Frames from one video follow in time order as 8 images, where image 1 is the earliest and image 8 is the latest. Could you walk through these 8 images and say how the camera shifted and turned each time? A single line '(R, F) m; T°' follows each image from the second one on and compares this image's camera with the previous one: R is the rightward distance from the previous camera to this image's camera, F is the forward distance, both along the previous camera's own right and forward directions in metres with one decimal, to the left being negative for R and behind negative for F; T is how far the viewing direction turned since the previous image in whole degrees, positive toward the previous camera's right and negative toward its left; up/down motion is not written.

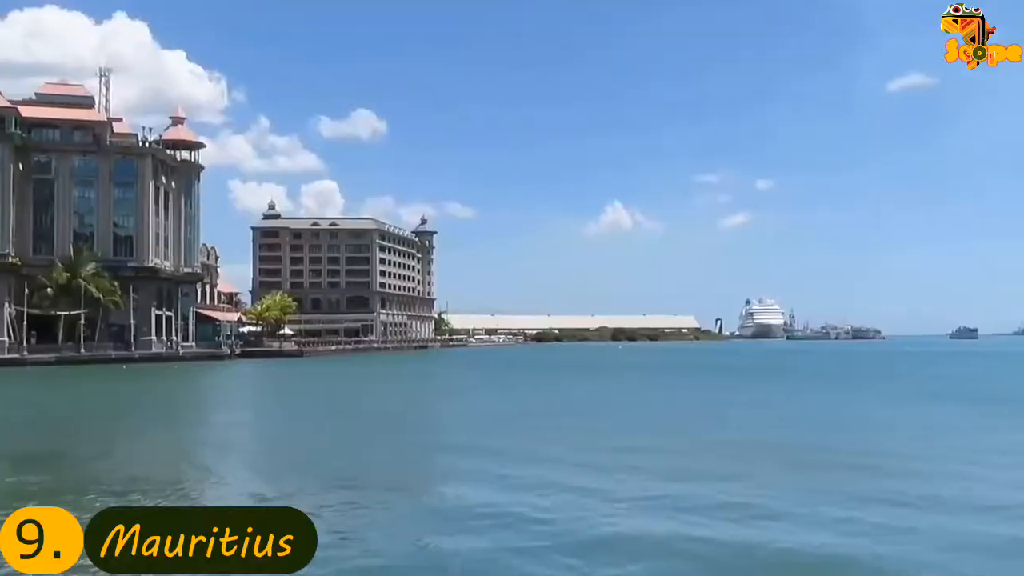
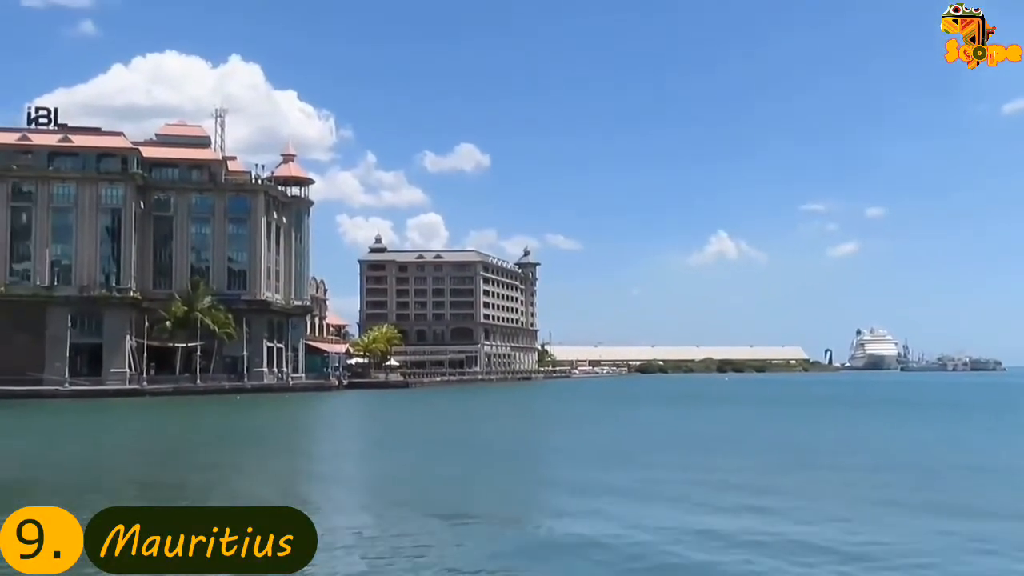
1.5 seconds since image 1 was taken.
(+1.2, 0.0) m; -6°
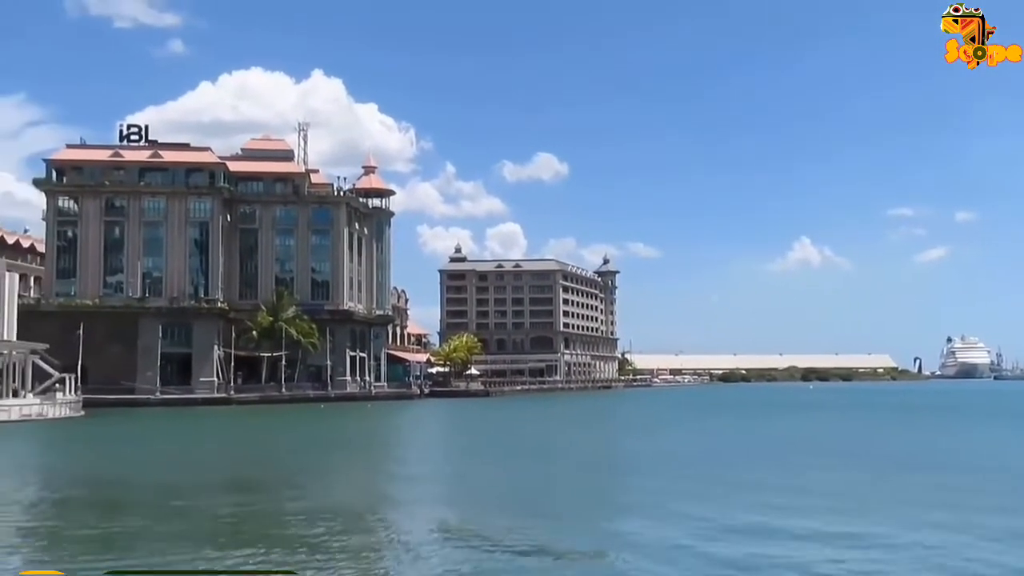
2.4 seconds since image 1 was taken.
(+0.8, +0.1) m; -4°
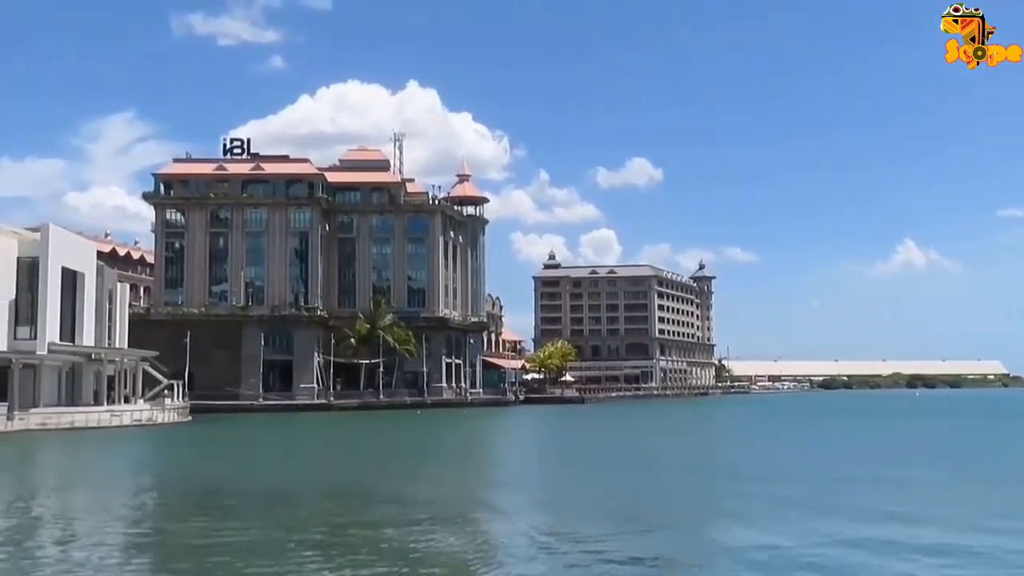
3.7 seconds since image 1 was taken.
(+0.2, -0.2) m; -5°
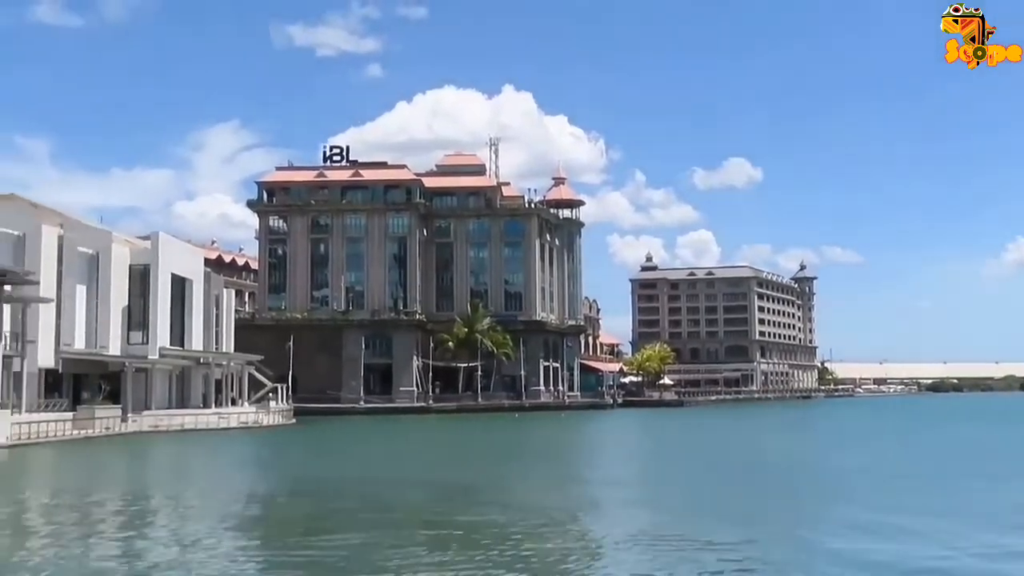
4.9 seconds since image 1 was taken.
(0.0, +0.1) m; -5°
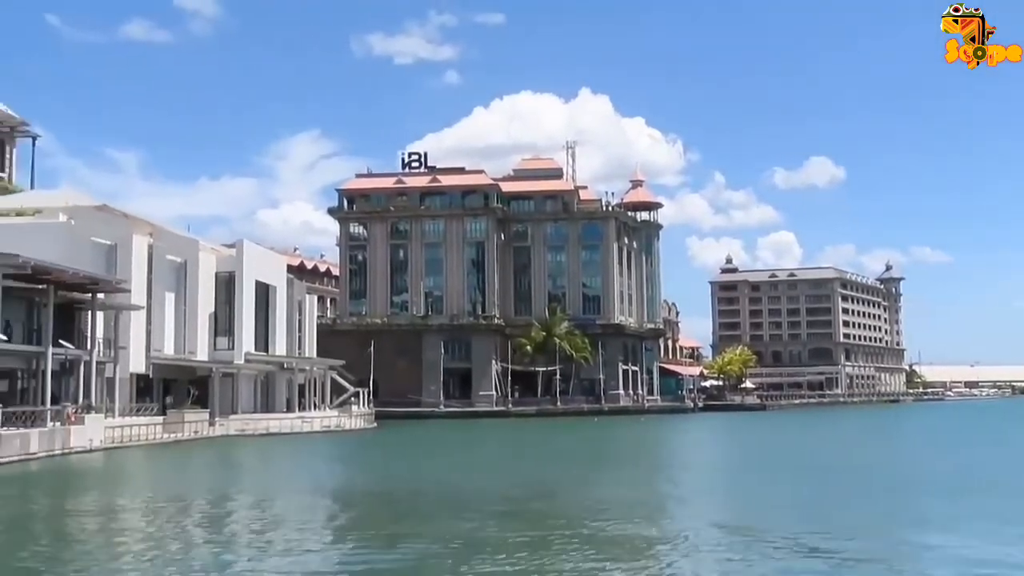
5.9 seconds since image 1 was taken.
(-0.1, +0.1) m; -4°
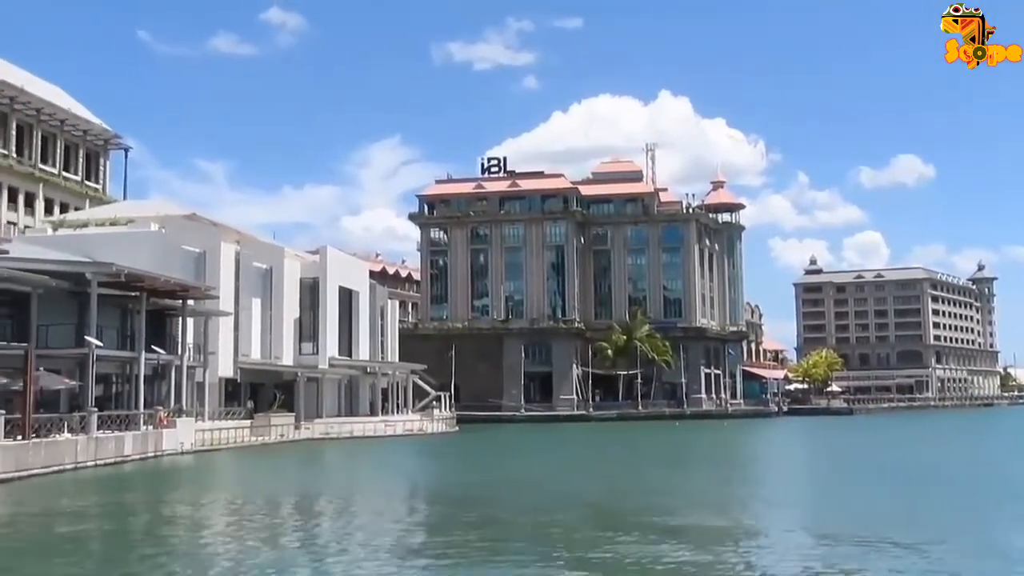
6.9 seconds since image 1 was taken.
(0.0, -0.1) m; -4°
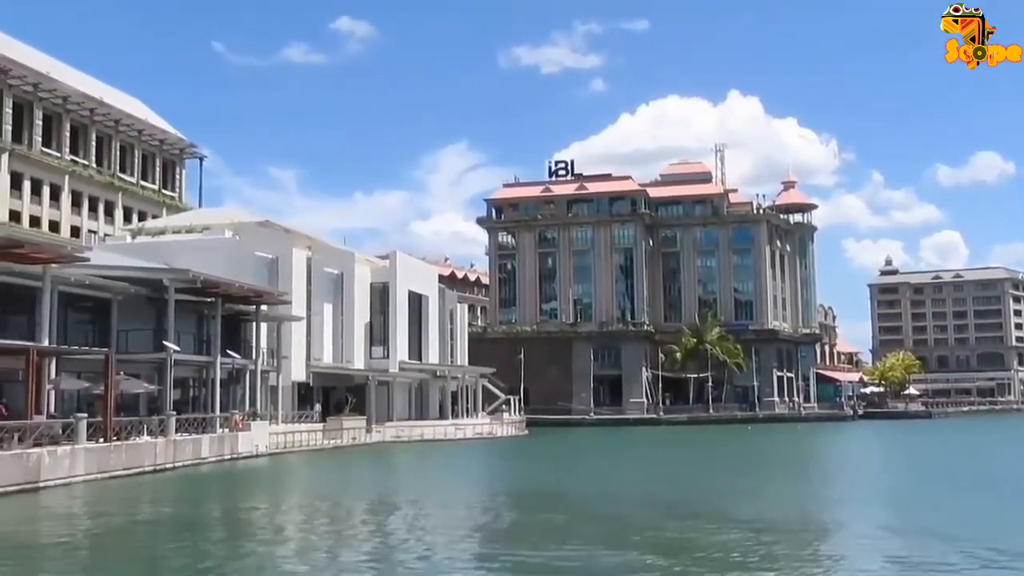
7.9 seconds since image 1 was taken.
(-0.1, +0.1) m; -4°
